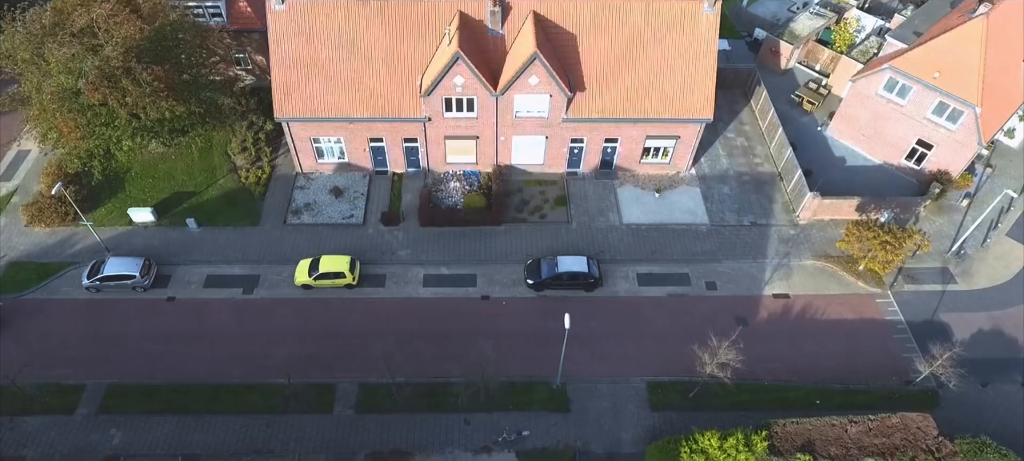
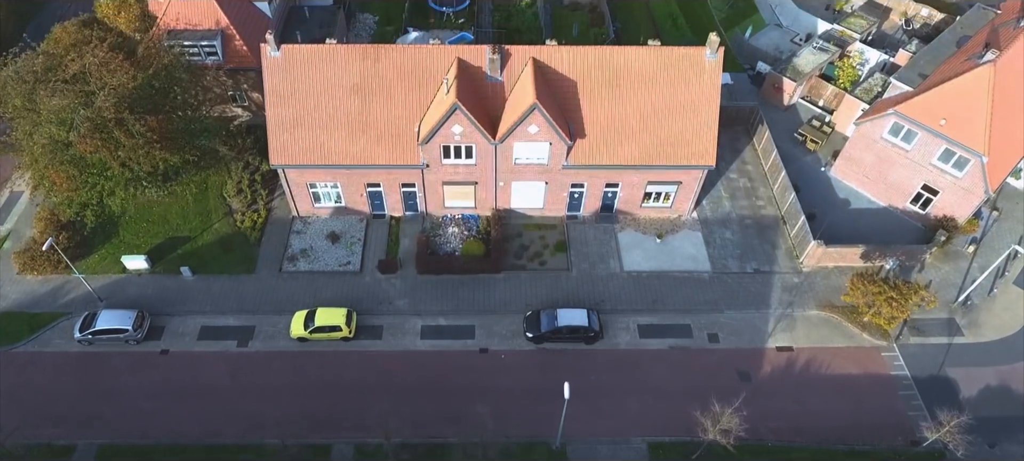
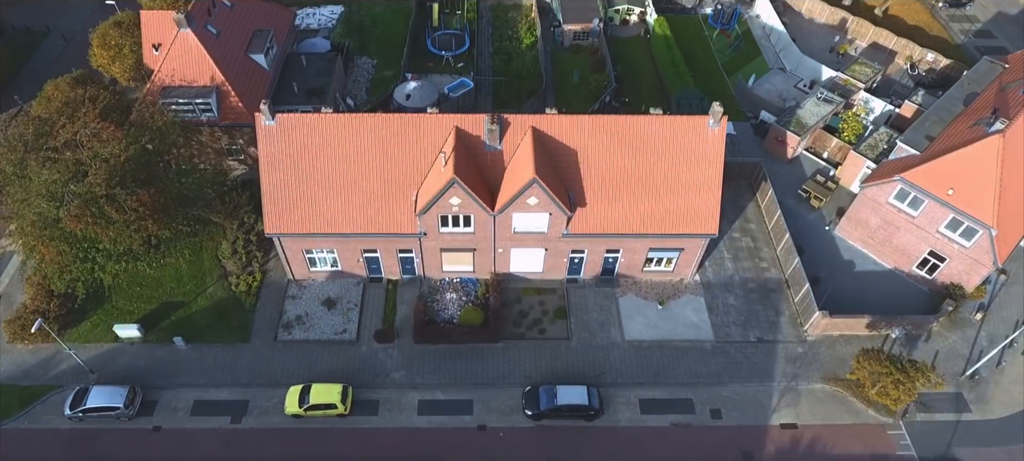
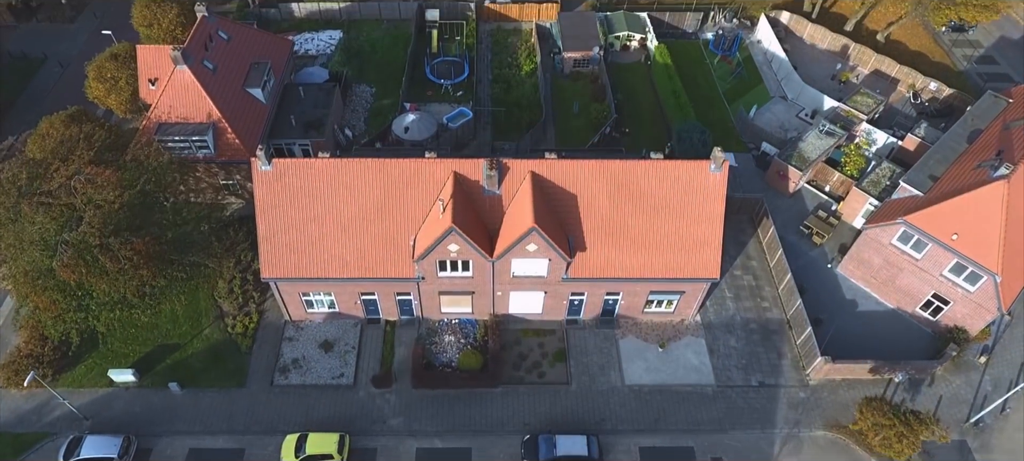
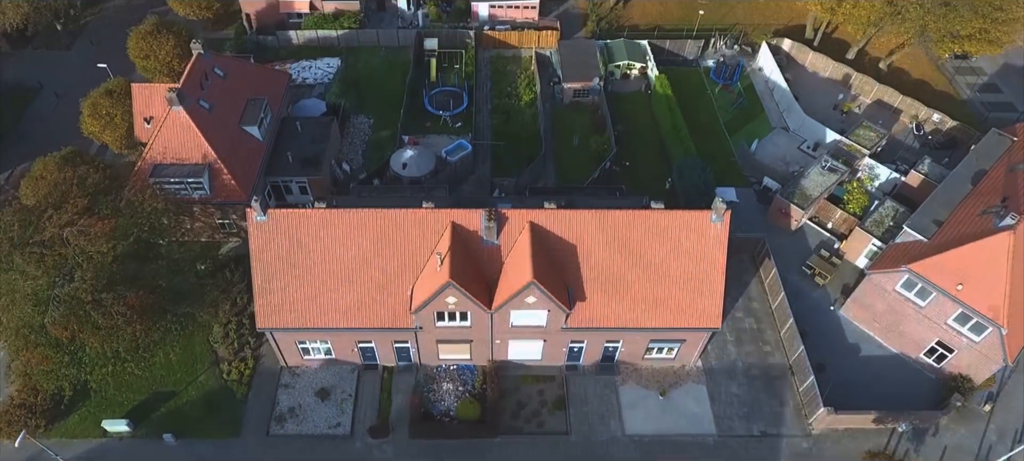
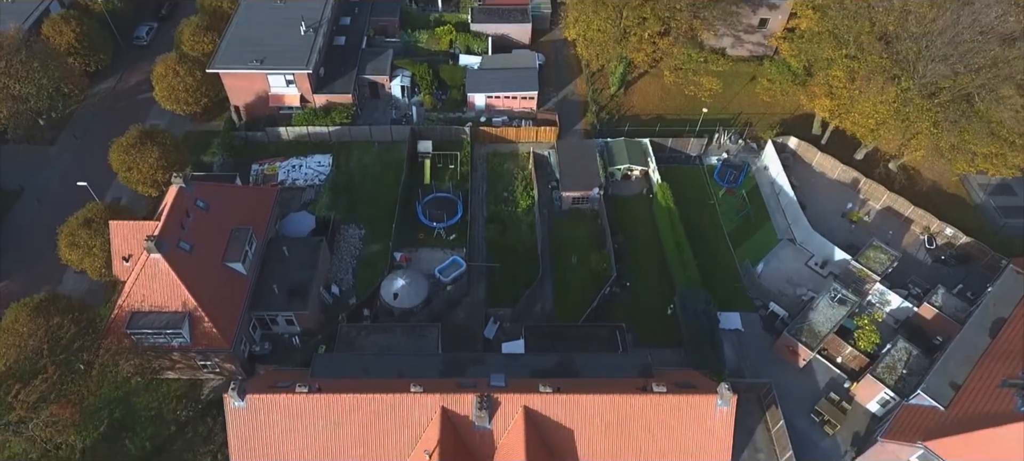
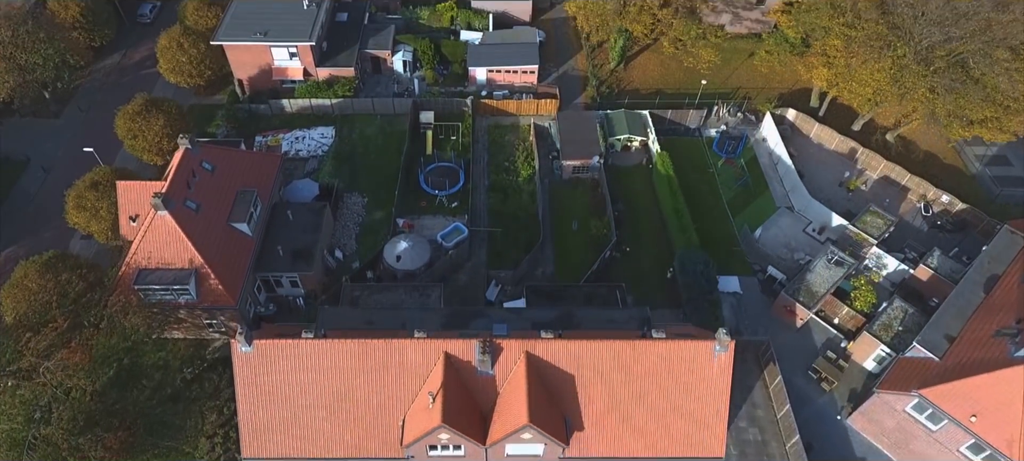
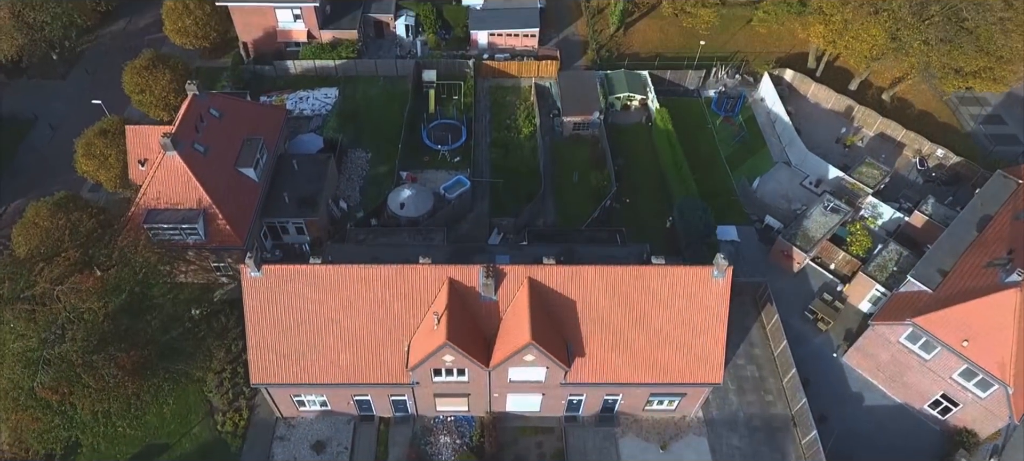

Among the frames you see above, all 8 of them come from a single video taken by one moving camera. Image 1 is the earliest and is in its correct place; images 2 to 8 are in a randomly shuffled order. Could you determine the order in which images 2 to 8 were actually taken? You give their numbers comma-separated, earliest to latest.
2, 3, 4, 5, 8, 7, 6
